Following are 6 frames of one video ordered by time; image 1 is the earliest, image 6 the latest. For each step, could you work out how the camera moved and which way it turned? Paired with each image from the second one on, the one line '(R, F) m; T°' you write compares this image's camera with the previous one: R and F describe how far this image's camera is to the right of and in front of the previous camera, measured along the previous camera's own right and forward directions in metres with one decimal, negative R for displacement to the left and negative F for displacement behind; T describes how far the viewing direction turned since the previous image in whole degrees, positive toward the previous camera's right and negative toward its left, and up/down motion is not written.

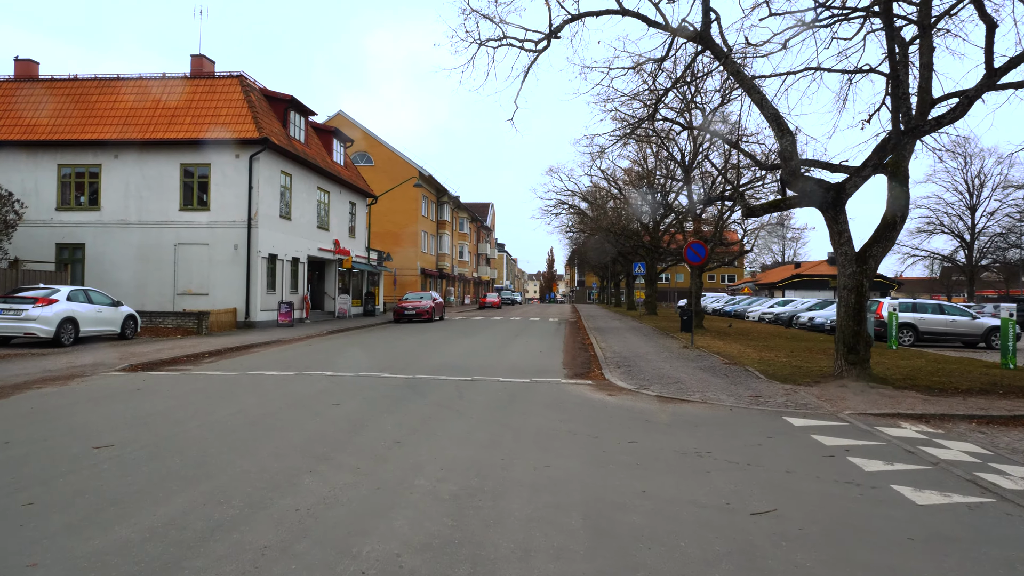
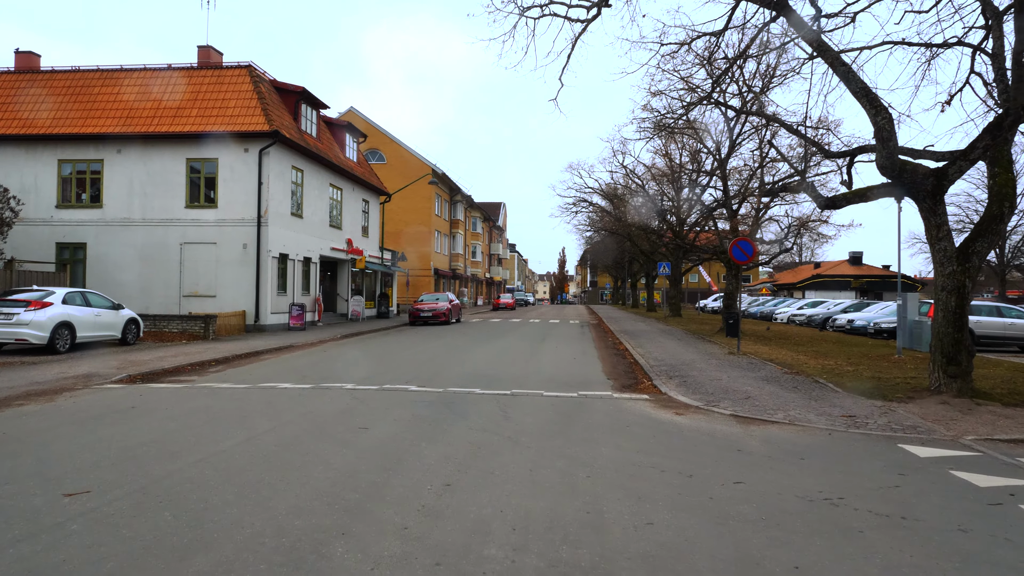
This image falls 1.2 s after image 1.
(-0.5, +1.3) m; -1°
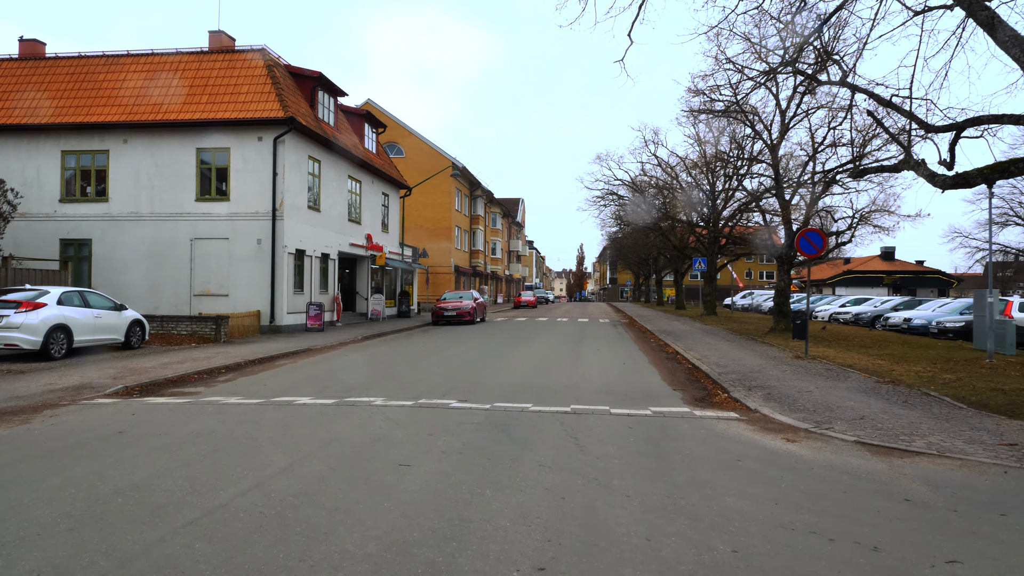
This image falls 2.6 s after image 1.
(-0.5, +1.6) m; -1°
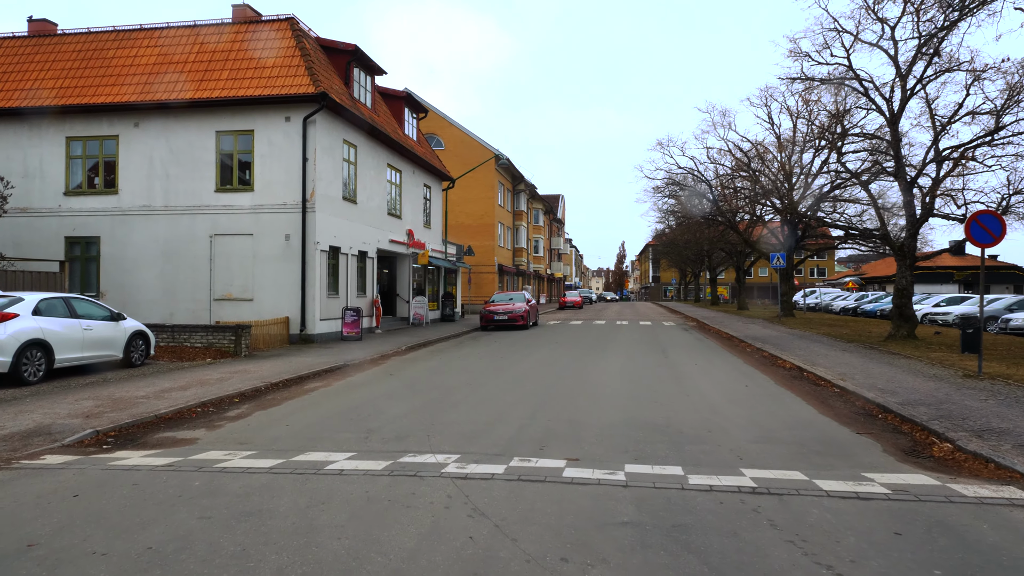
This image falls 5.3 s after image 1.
(-0.8, +3.0) m; -2°
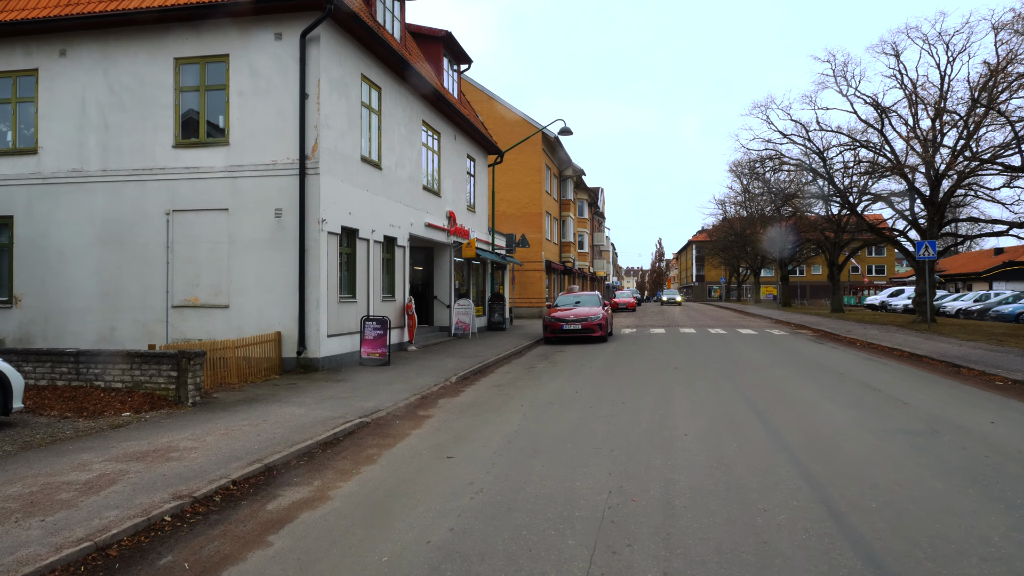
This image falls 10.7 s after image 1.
(-1.2, +6.1) m; -2°
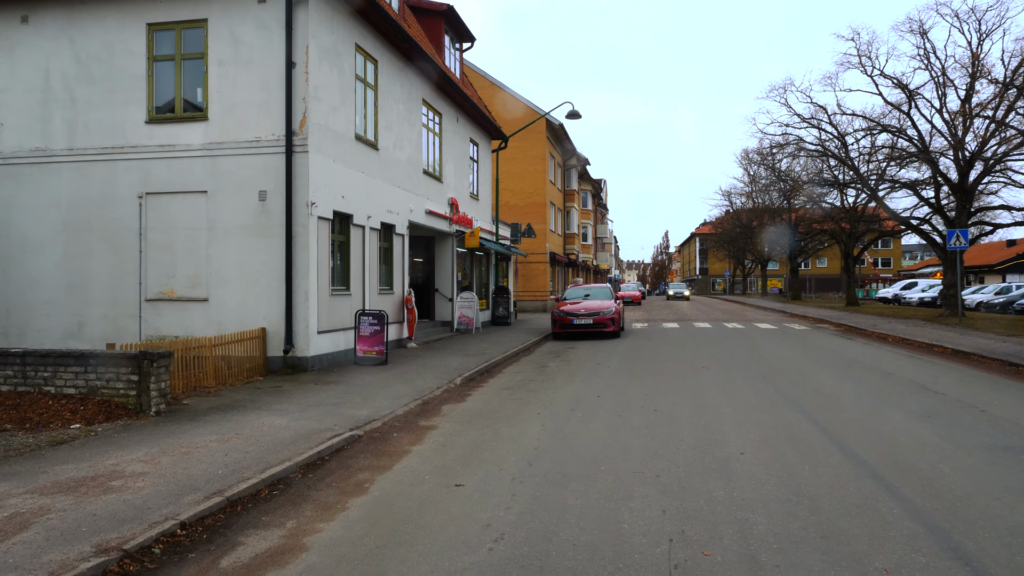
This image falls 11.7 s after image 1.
(-0.2, +1.2) m; 0°
